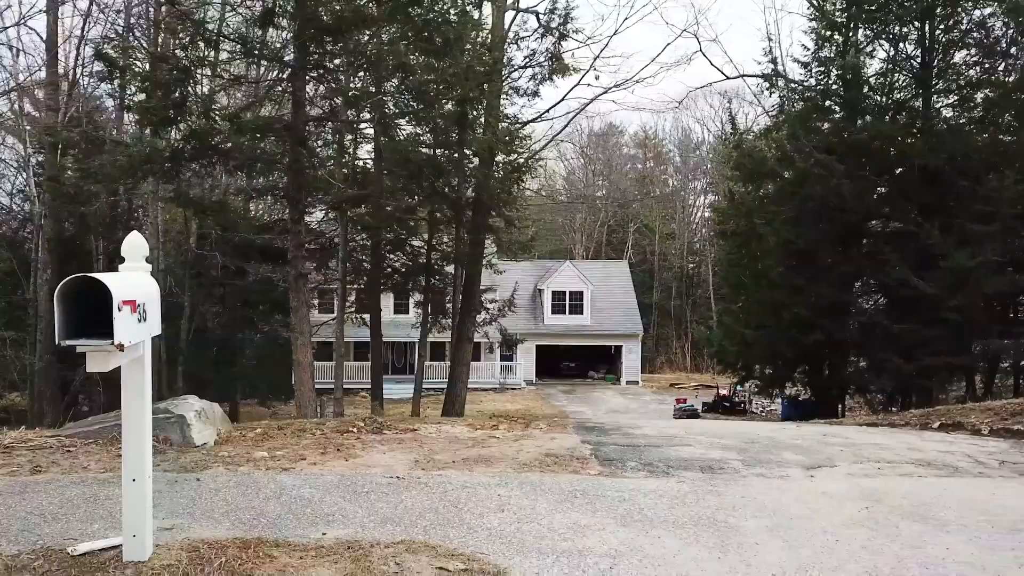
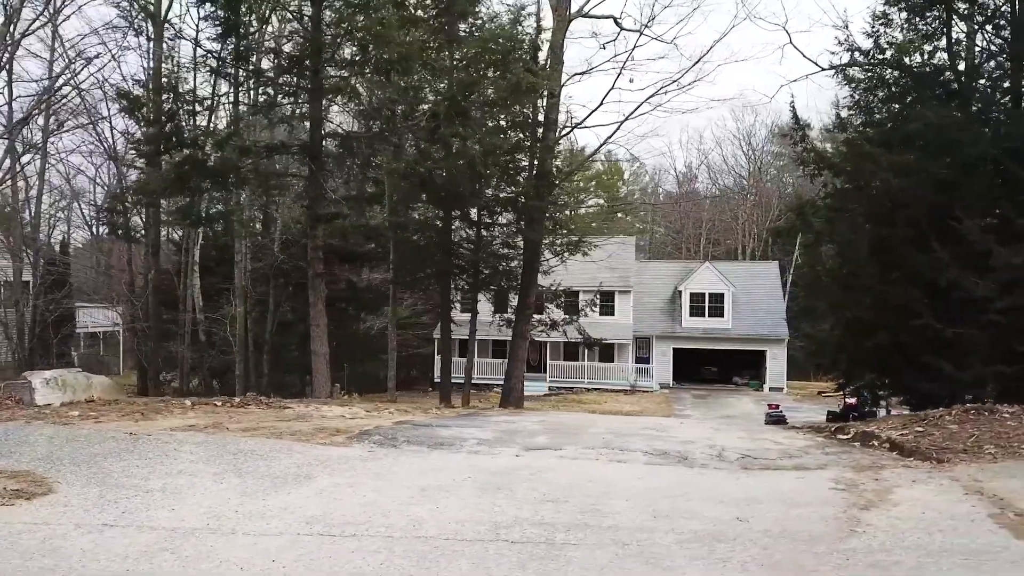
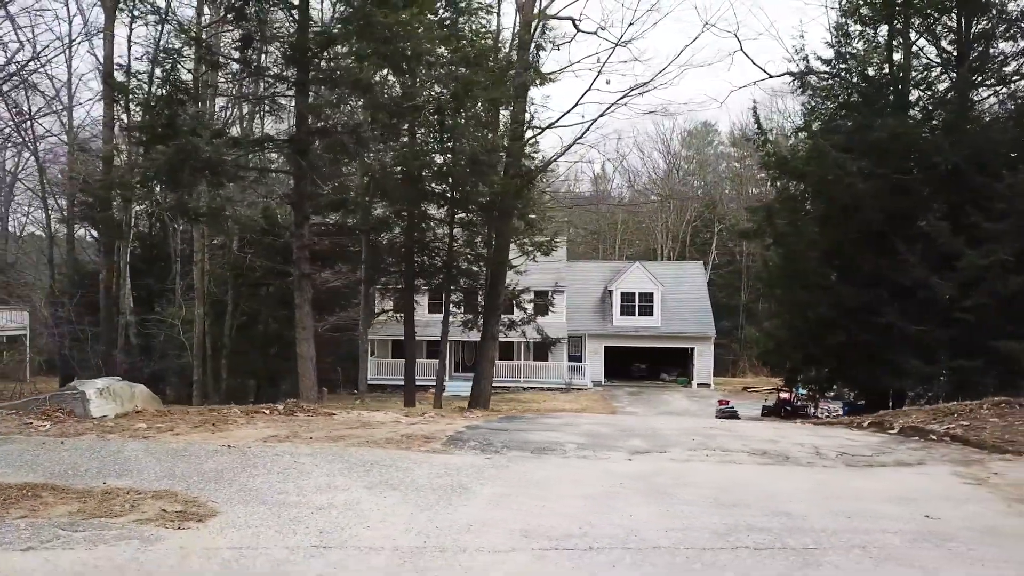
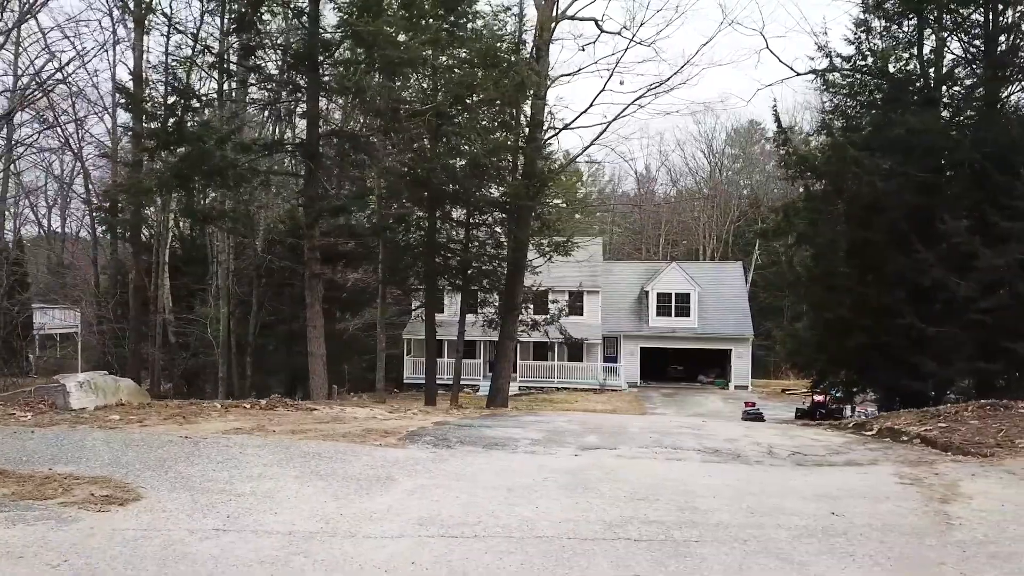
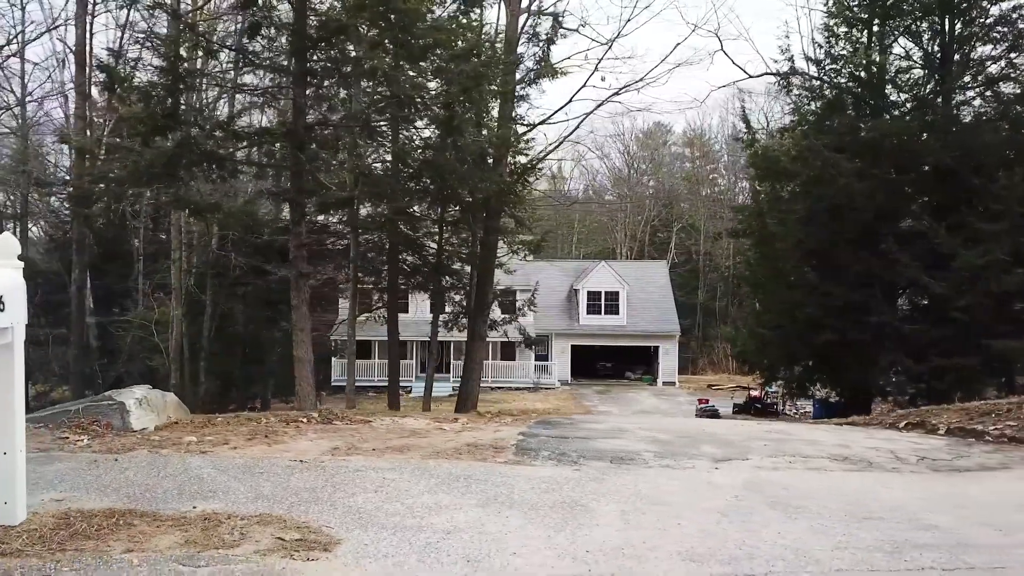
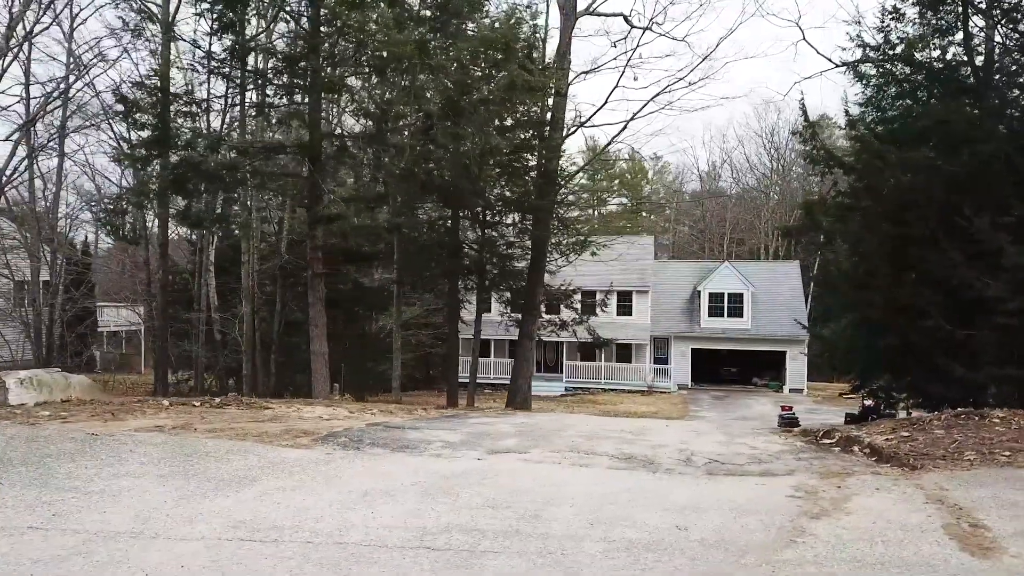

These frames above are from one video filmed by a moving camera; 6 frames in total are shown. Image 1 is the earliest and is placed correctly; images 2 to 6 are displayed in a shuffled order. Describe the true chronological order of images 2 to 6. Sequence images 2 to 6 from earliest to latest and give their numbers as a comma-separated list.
5, 3, 4, 2, 6
